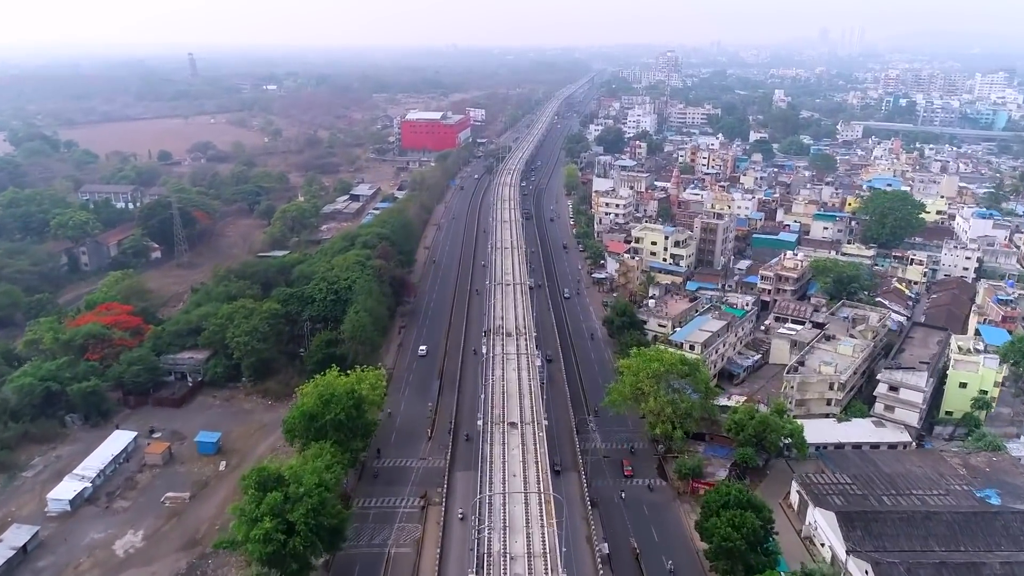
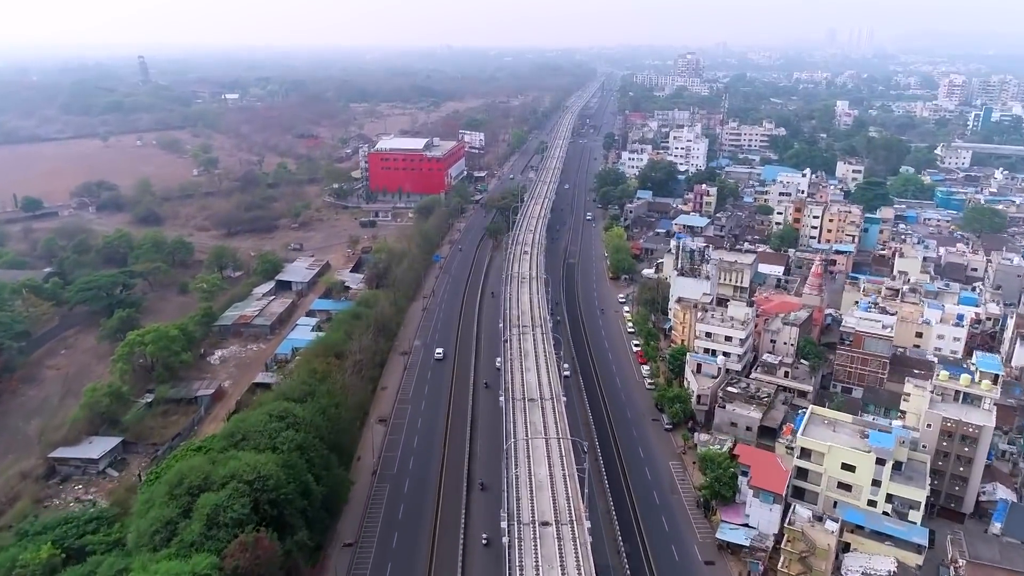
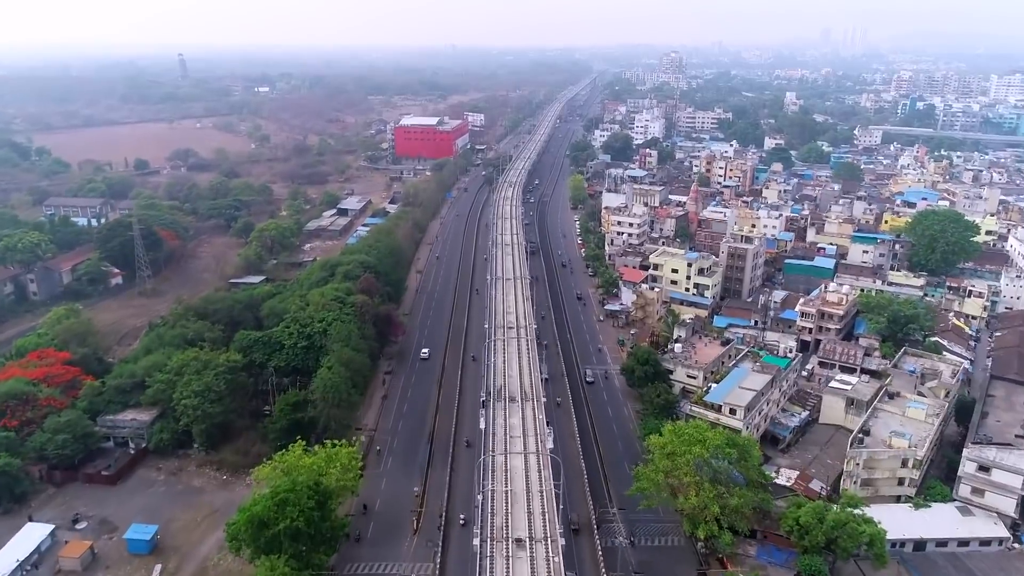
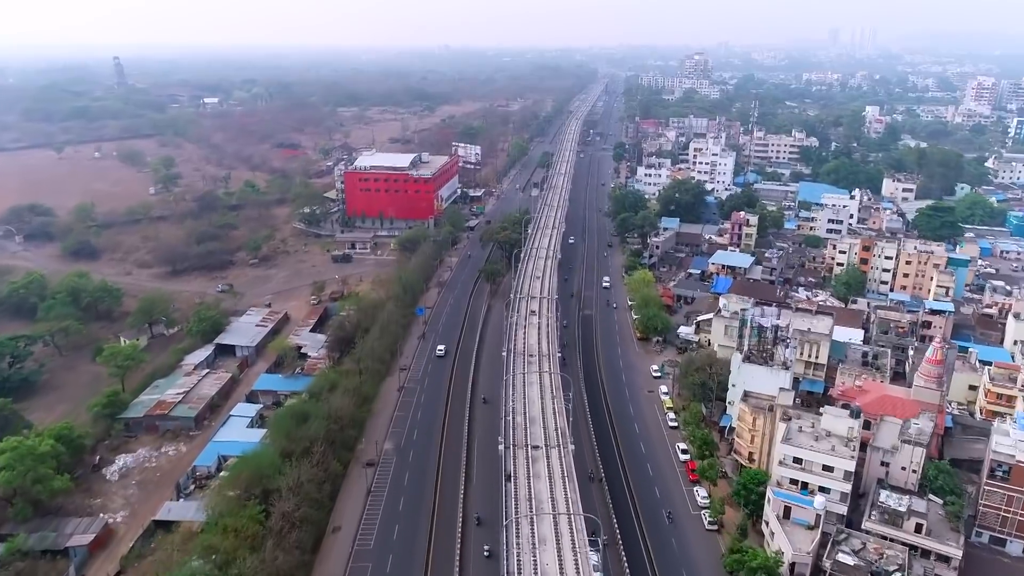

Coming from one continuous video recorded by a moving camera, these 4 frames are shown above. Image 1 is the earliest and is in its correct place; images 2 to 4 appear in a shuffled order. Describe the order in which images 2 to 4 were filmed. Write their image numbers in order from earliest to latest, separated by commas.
3, 2, 4
